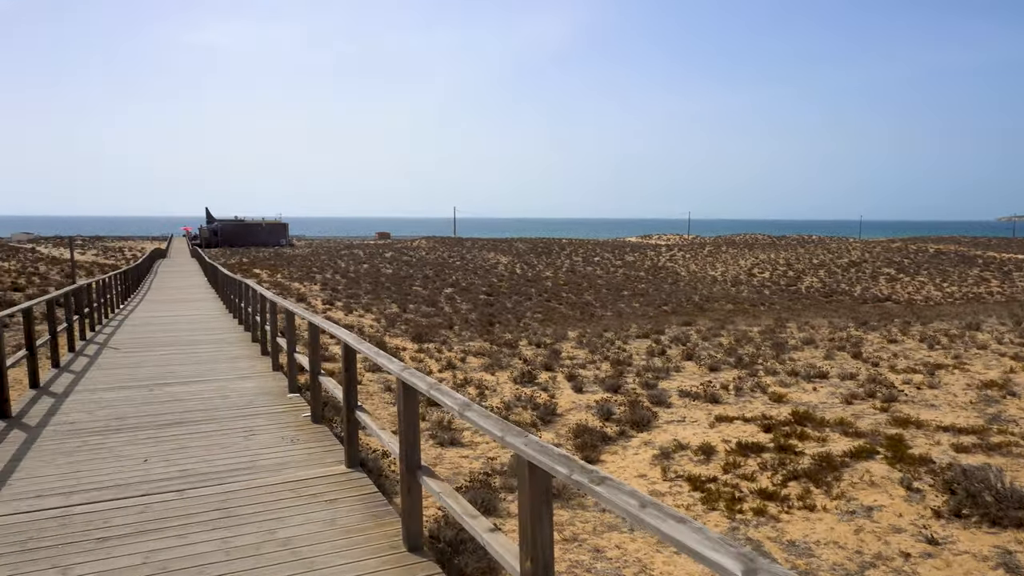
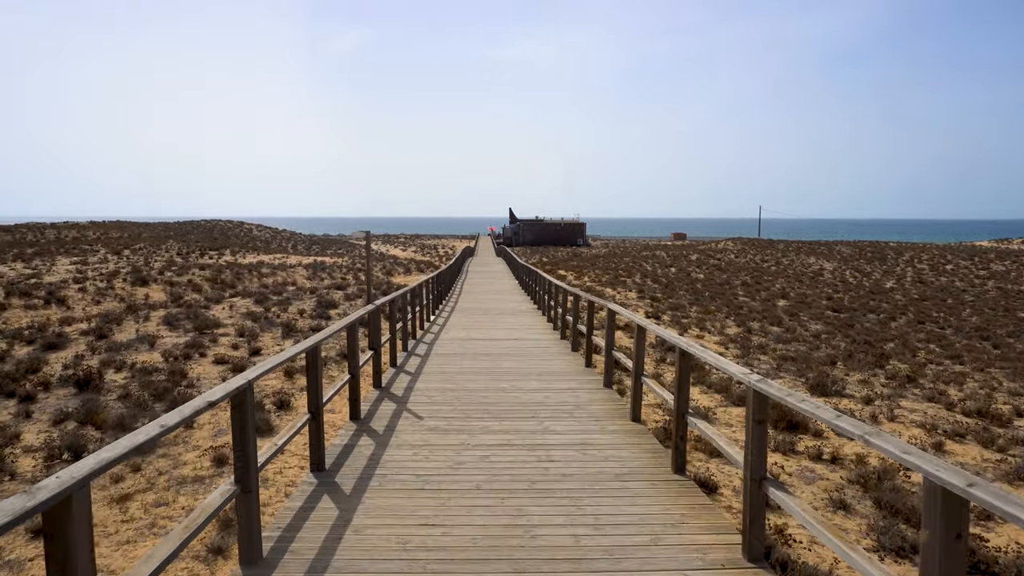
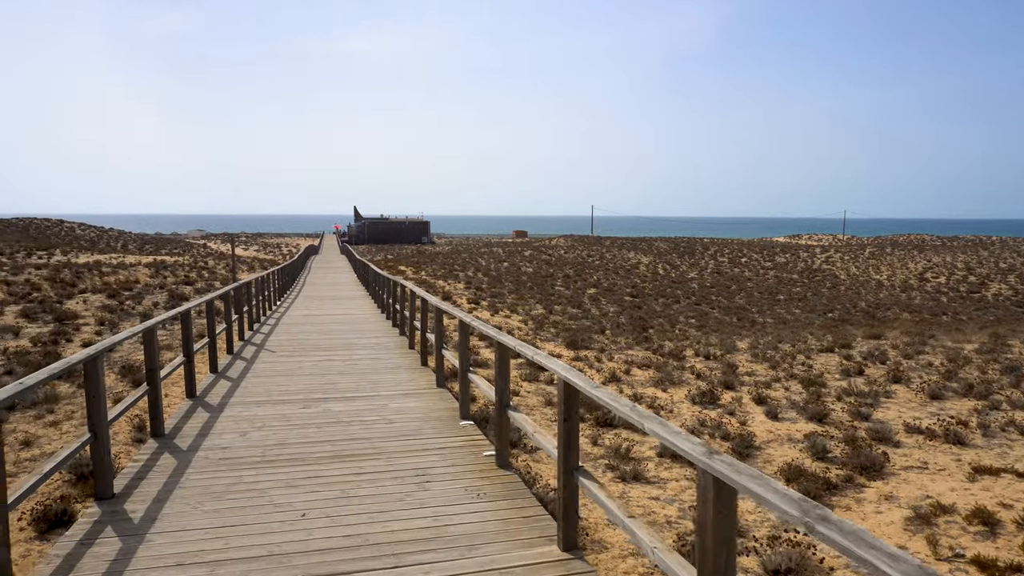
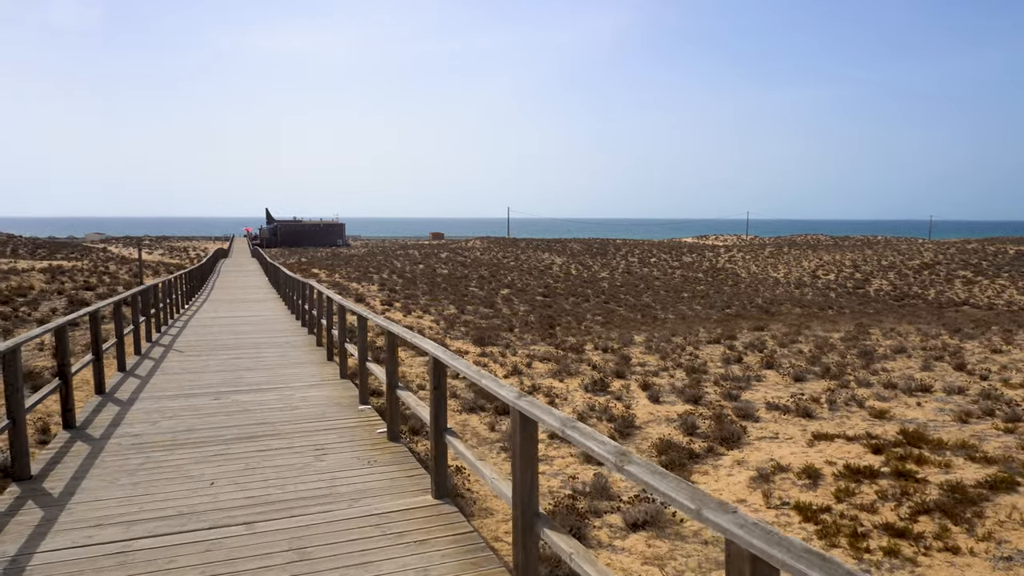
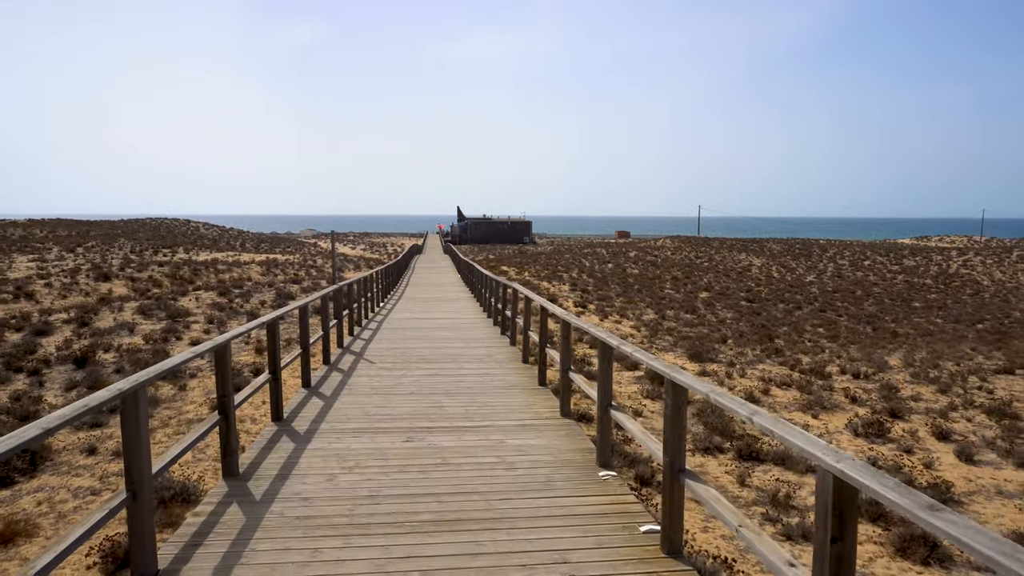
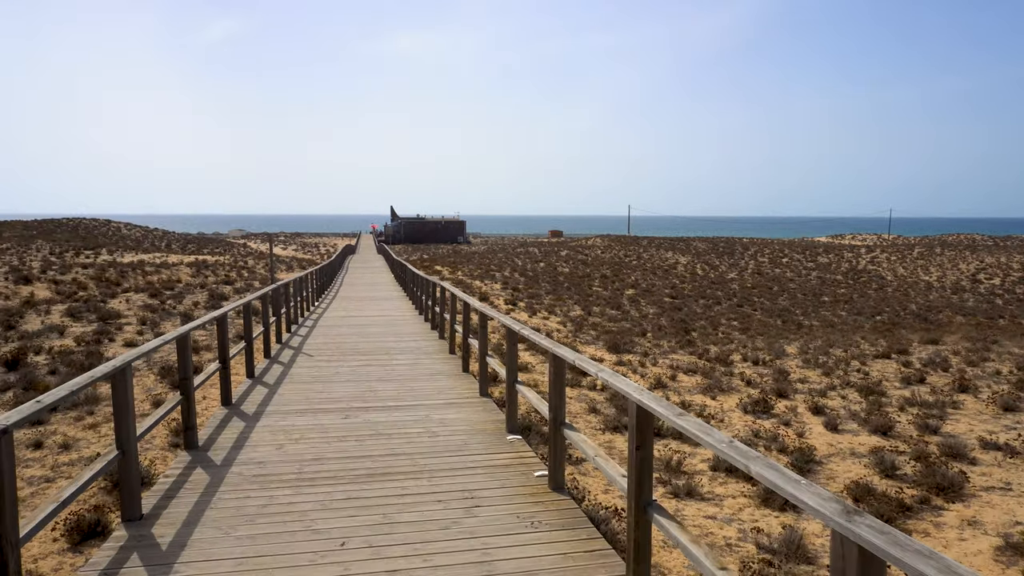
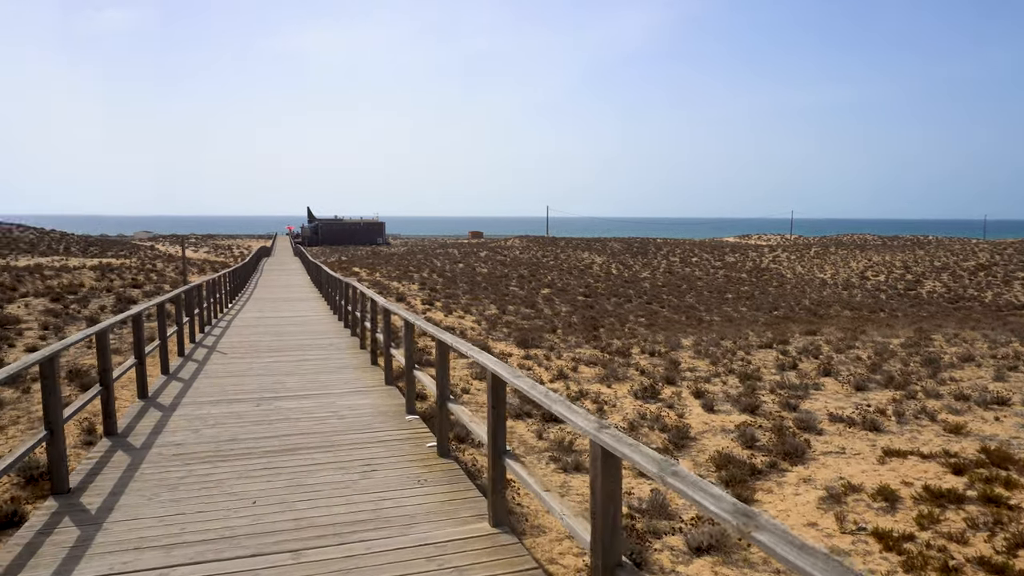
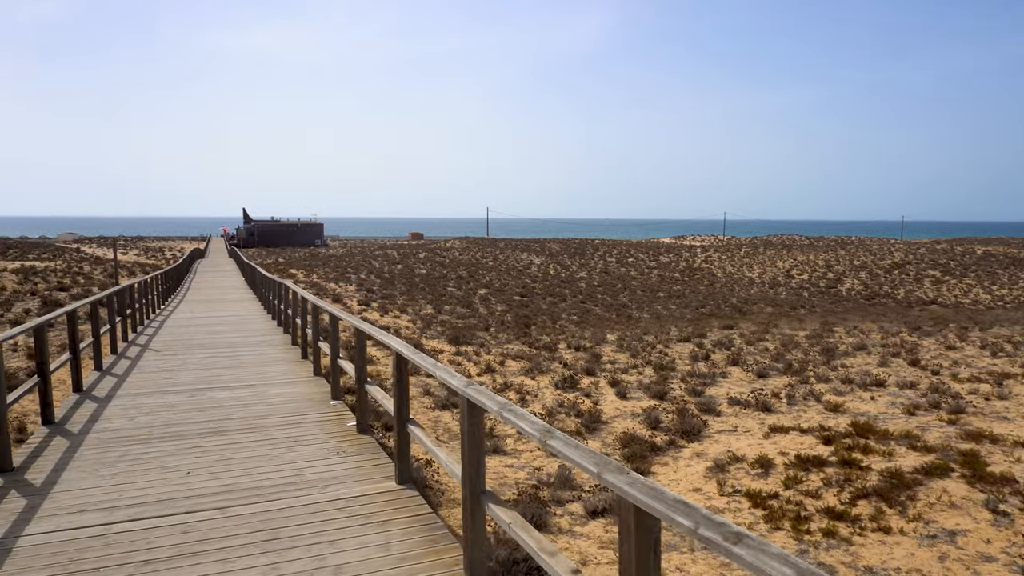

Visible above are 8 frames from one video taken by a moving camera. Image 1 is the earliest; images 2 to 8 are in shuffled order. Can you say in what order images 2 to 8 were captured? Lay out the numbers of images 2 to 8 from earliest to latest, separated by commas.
8, 4, 7, 3, 6, 5, 2
